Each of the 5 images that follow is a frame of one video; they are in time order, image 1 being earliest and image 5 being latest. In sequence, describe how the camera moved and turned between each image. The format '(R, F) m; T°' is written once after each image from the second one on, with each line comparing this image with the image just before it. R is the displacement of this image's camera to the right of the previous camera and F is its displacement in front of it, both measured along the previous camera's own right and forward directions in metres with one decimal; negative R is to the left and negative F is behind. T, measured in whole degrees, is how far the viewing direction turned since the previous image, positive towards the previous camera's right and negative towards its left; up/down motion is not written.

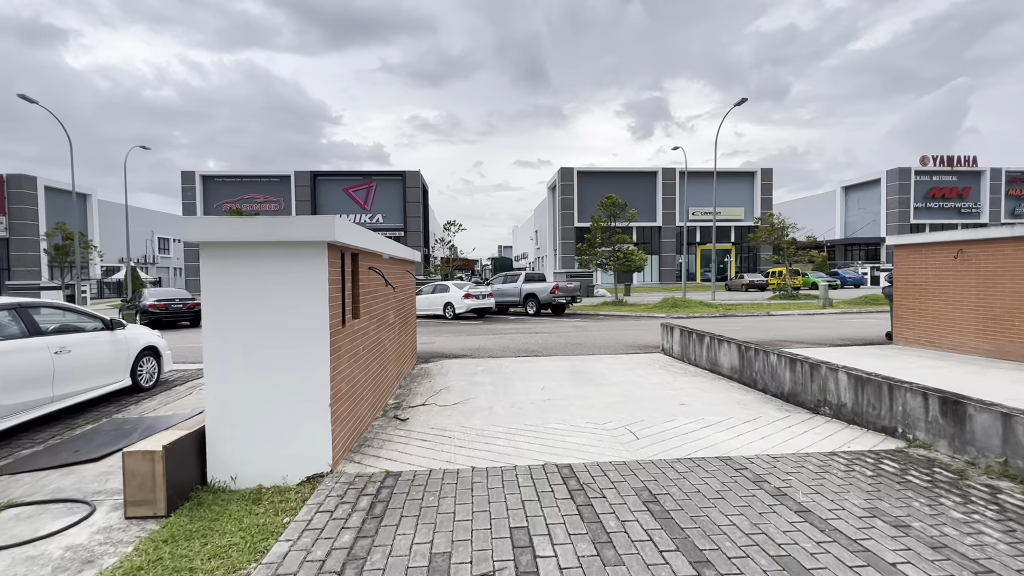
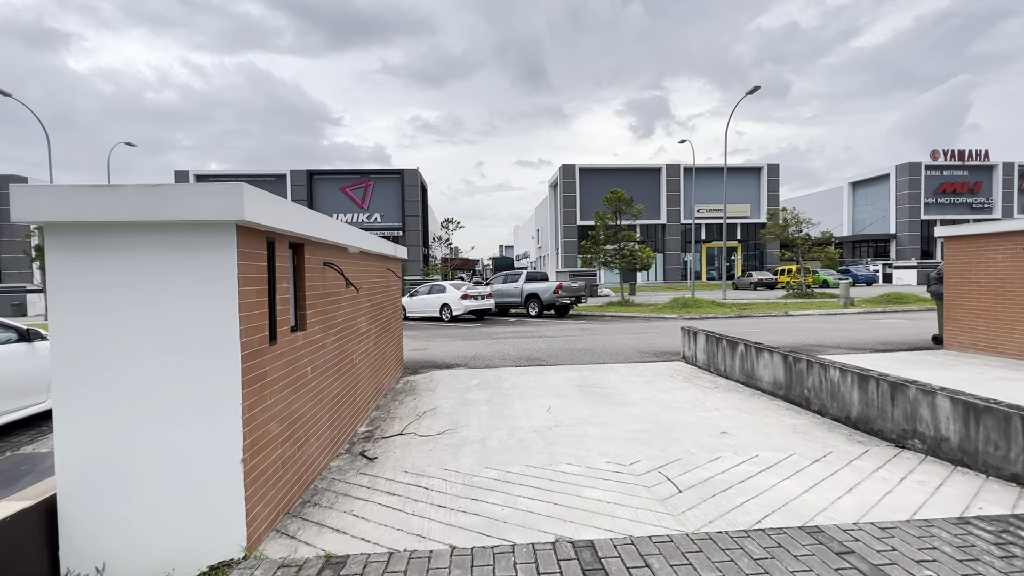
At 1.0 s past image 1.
(0.0, +1.3) m; 0°
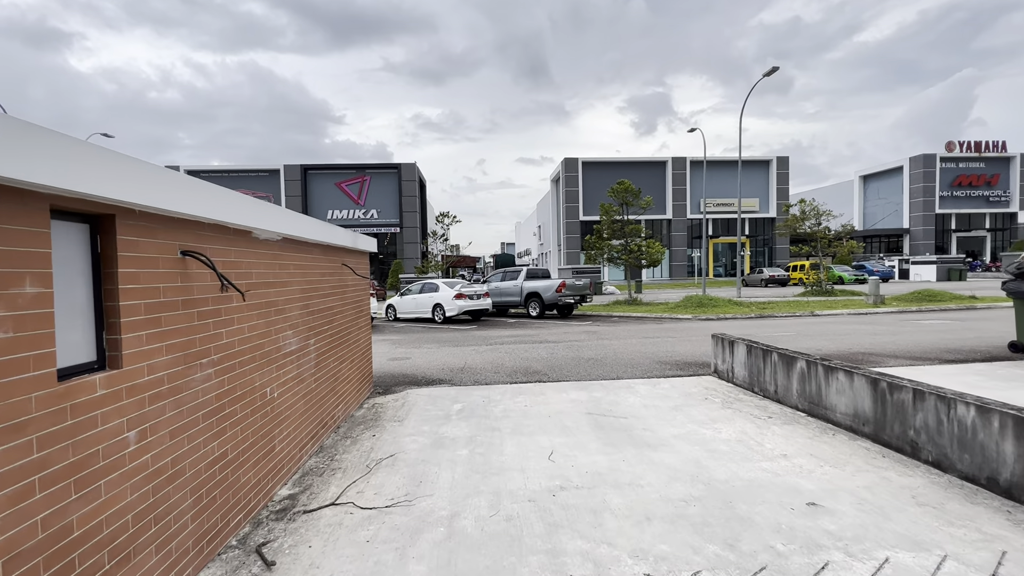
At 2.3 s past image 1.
(+0.1, +1.7) m; 0°
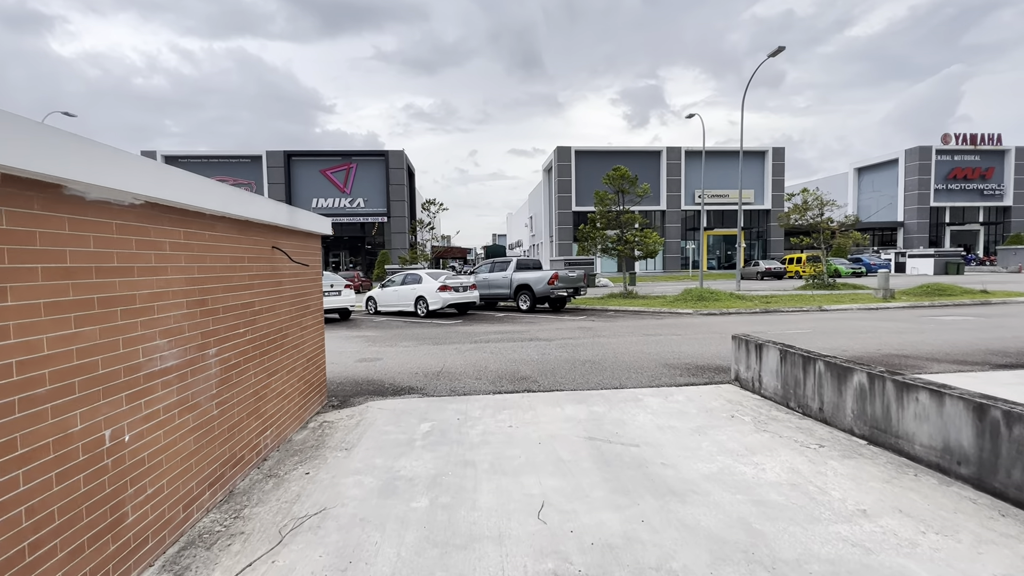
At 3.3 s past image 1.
(+0.1, +1.3) m; +1°
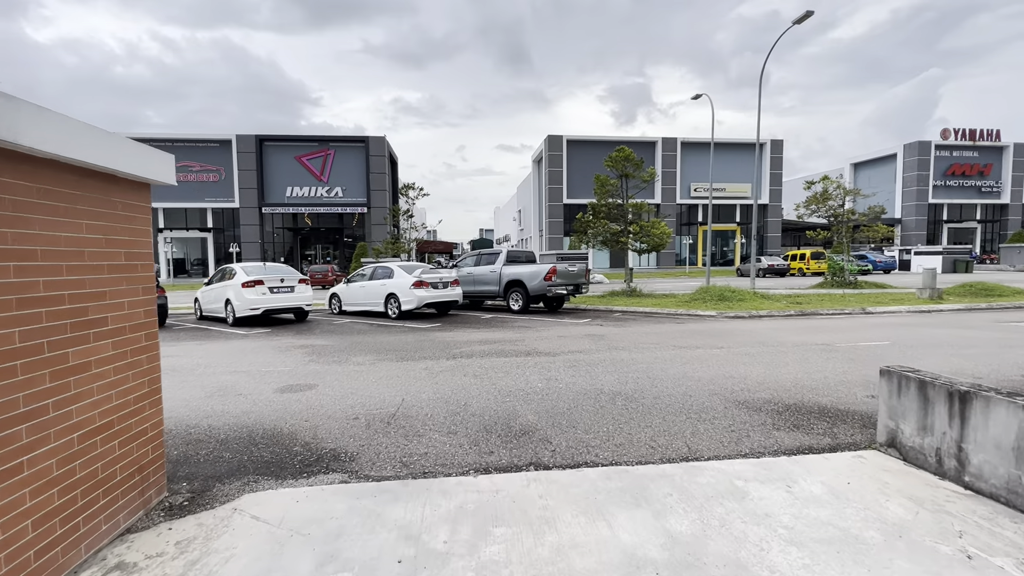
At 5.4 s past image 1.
(-0.1, +2.8) m; +2°
